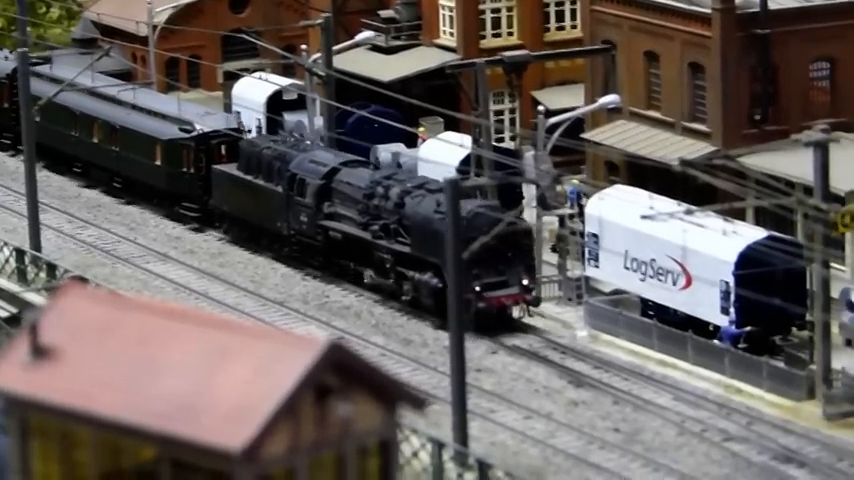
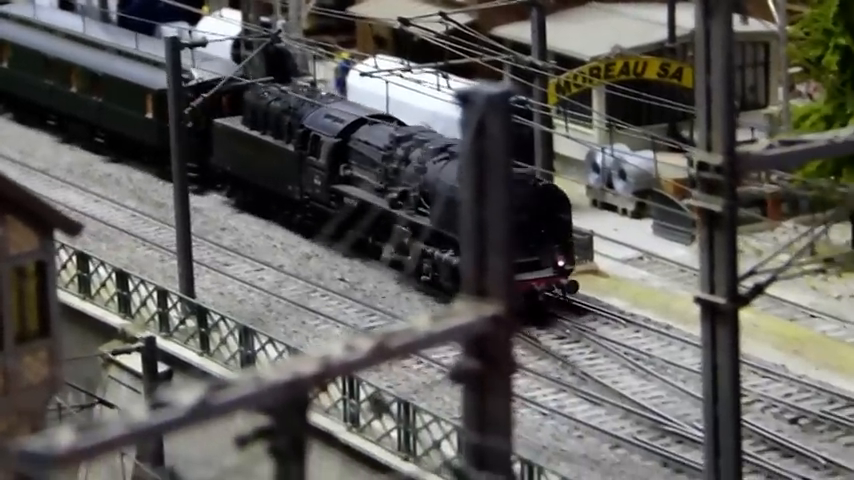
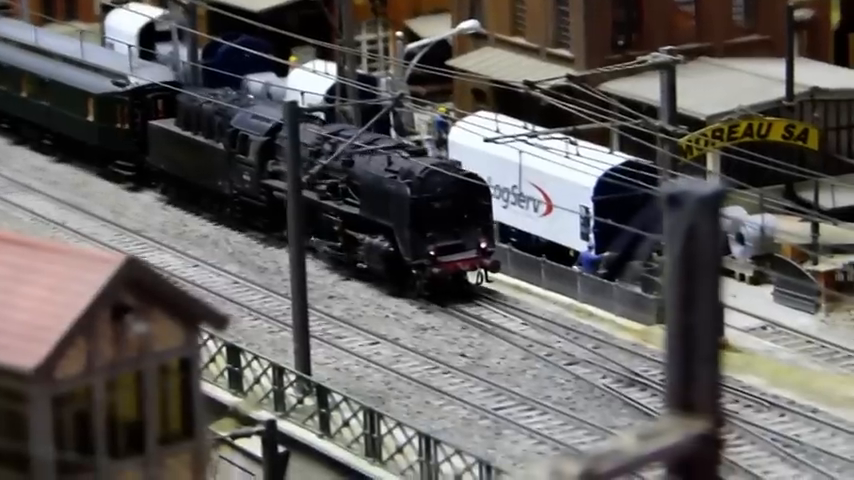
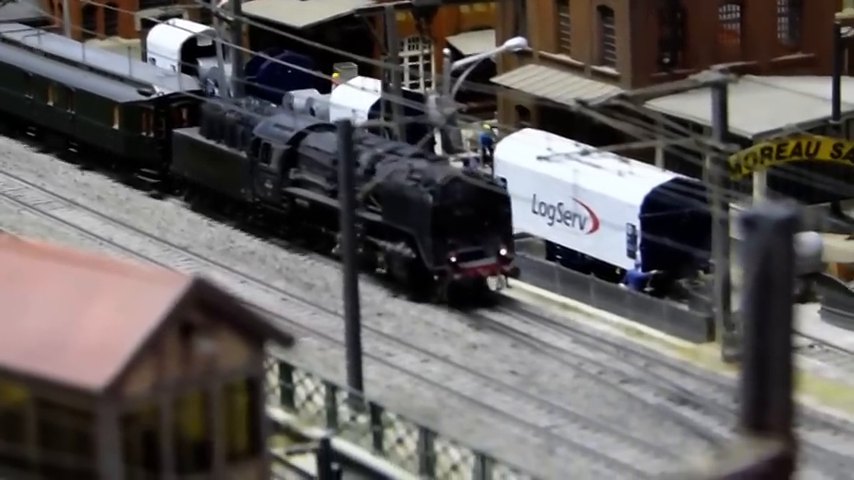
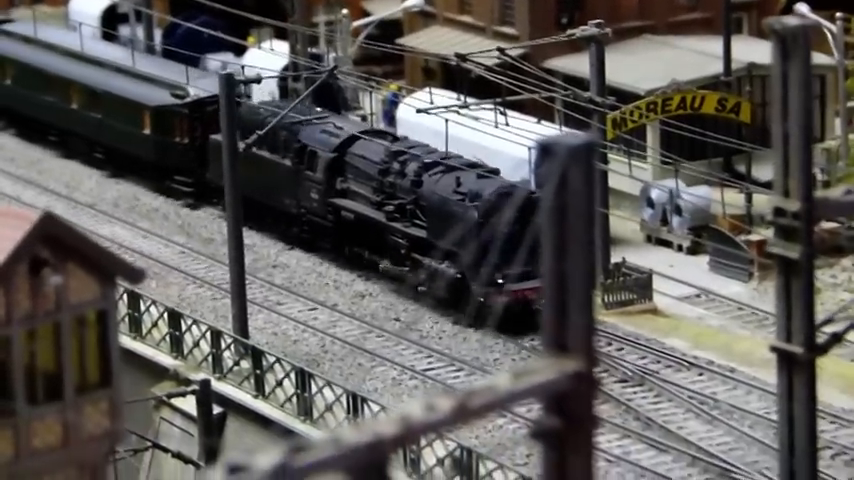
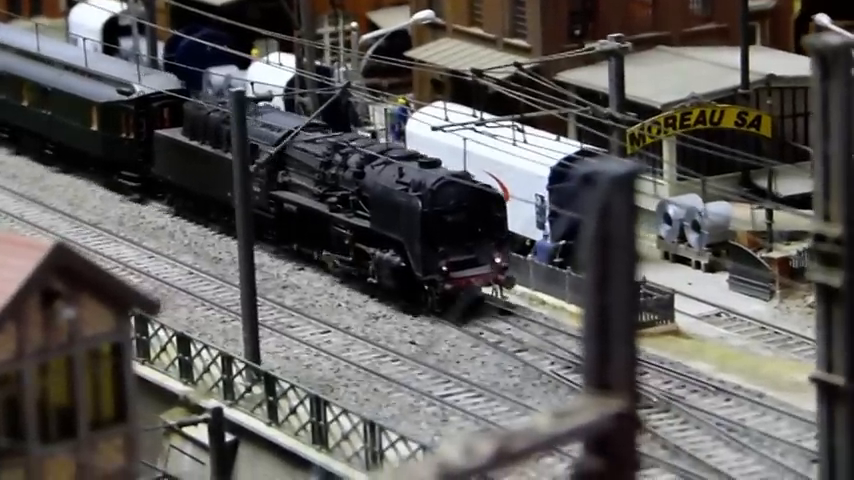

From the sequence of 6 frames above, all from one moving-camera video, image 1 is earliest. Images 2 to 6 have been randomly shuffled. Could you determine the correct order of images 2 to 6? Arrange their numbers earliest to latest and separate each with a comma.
4, 3, 6, 5, 2
